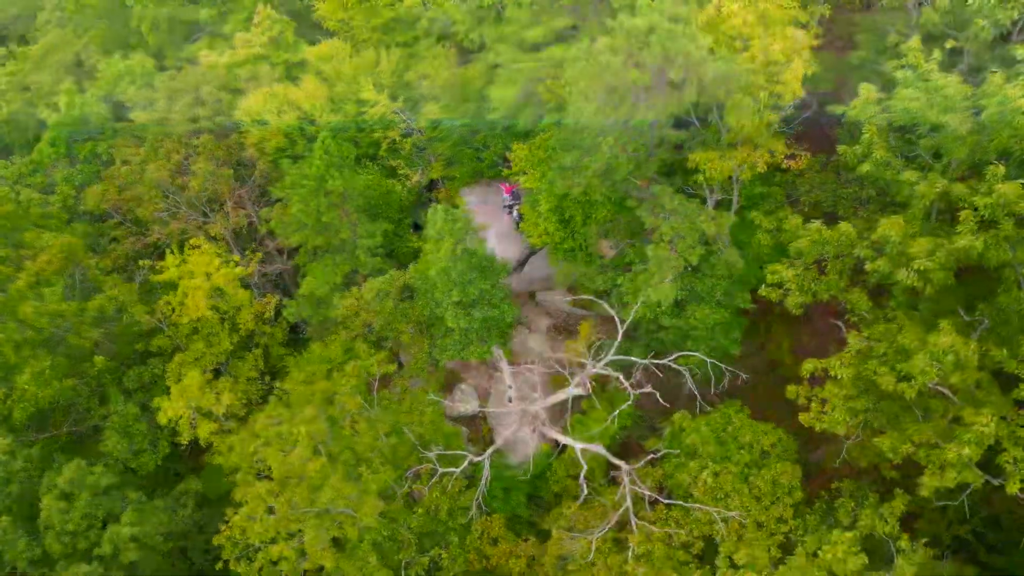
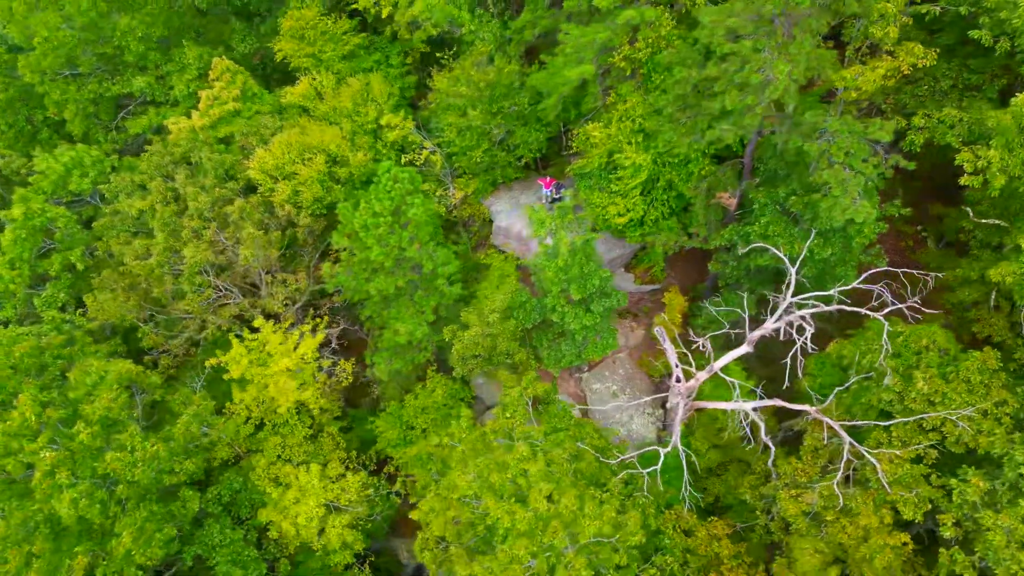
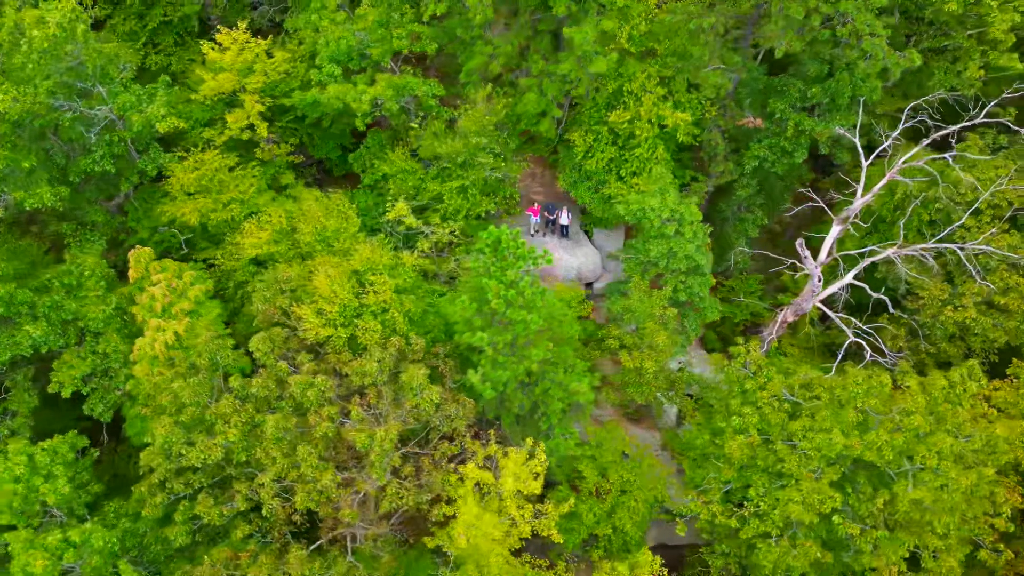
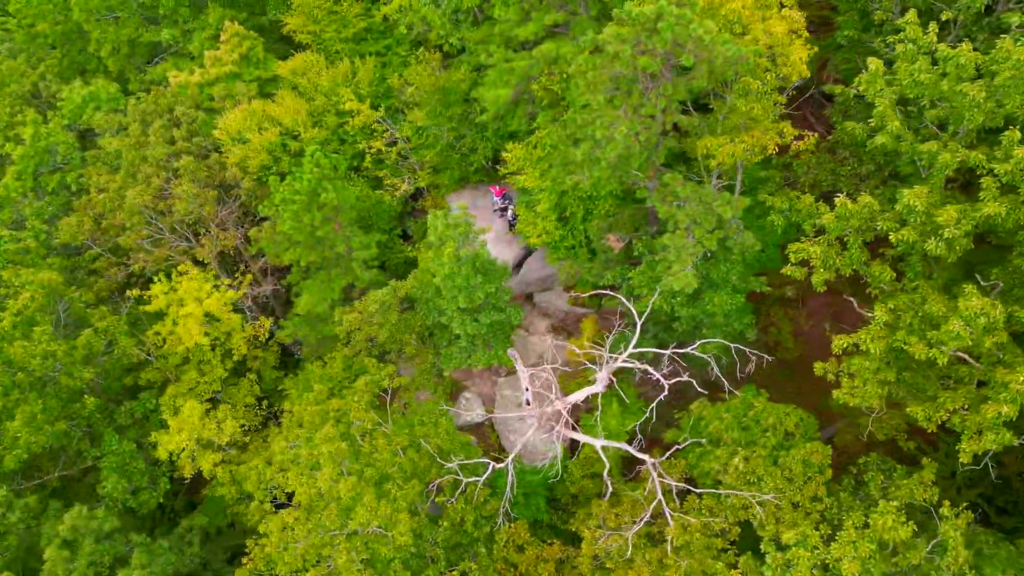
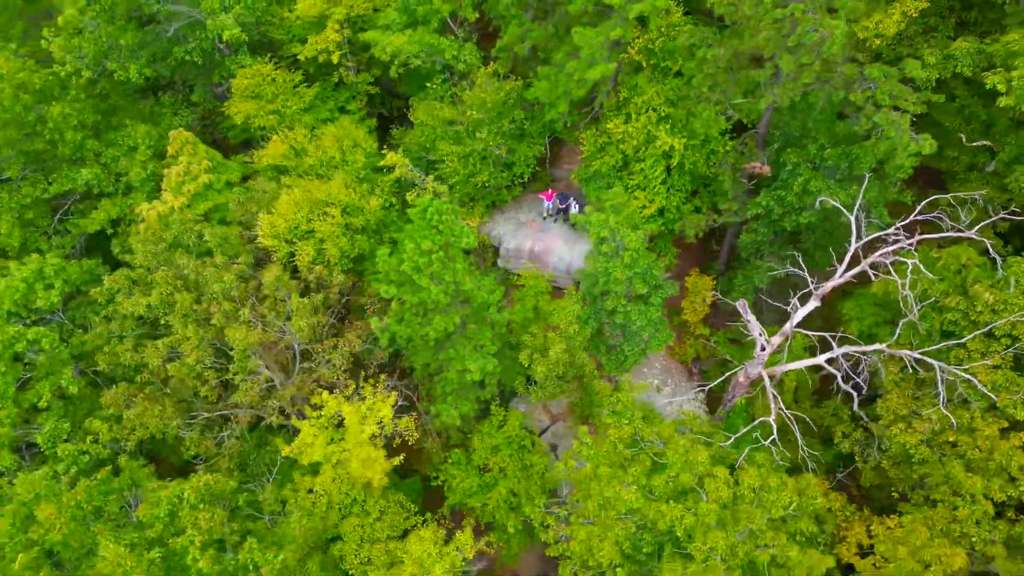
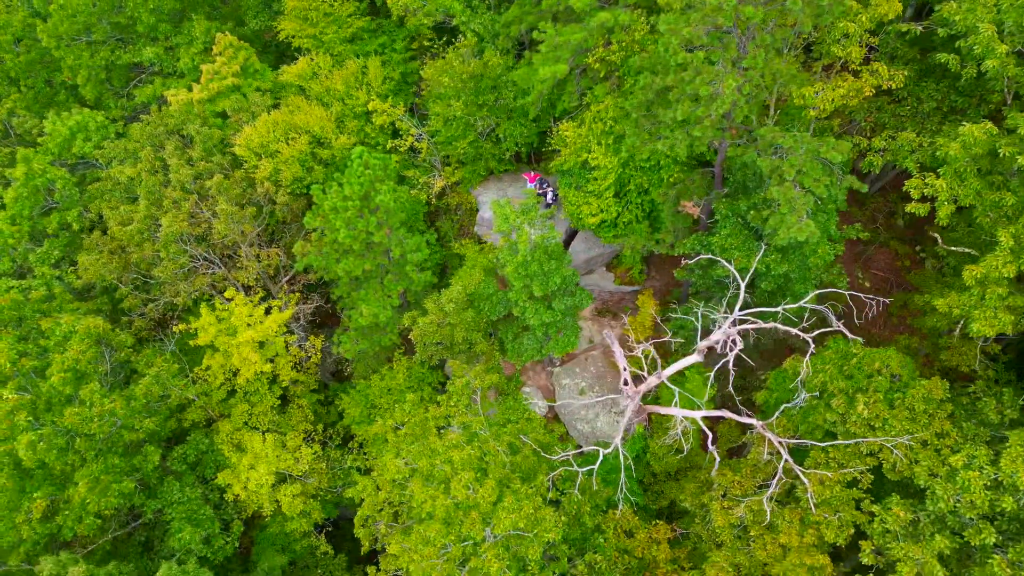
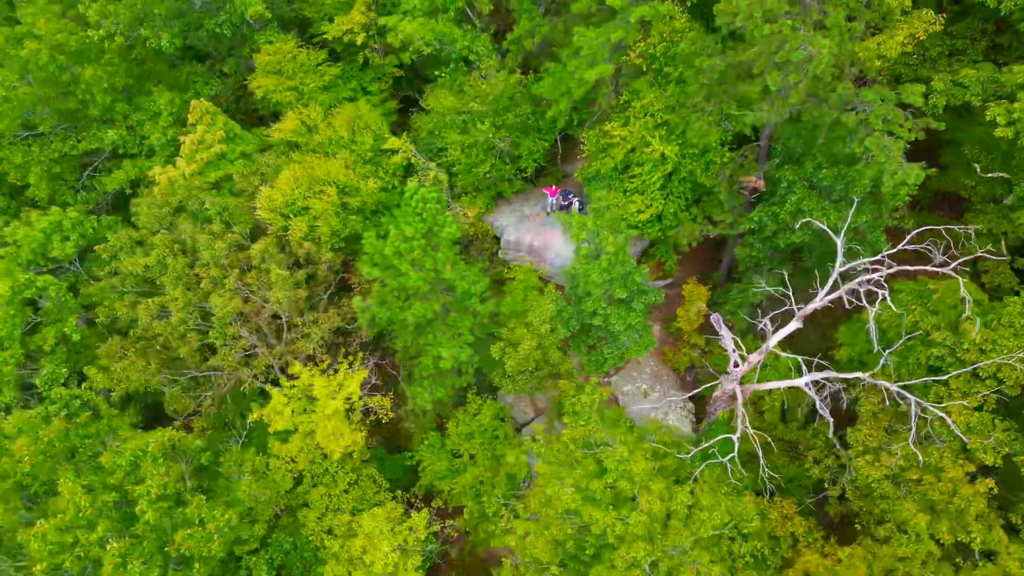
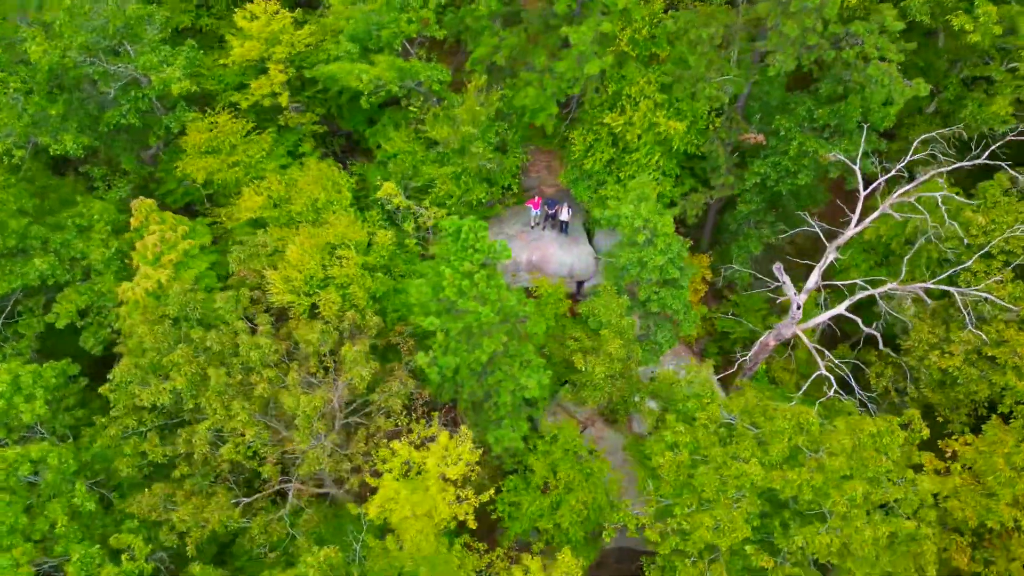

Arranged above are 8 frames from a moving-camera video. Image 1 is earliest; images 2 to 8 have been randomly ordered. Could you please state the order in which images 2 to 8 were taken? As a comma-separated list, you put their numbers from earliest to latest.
4, 6, 2, 7, 5, 8, 3
